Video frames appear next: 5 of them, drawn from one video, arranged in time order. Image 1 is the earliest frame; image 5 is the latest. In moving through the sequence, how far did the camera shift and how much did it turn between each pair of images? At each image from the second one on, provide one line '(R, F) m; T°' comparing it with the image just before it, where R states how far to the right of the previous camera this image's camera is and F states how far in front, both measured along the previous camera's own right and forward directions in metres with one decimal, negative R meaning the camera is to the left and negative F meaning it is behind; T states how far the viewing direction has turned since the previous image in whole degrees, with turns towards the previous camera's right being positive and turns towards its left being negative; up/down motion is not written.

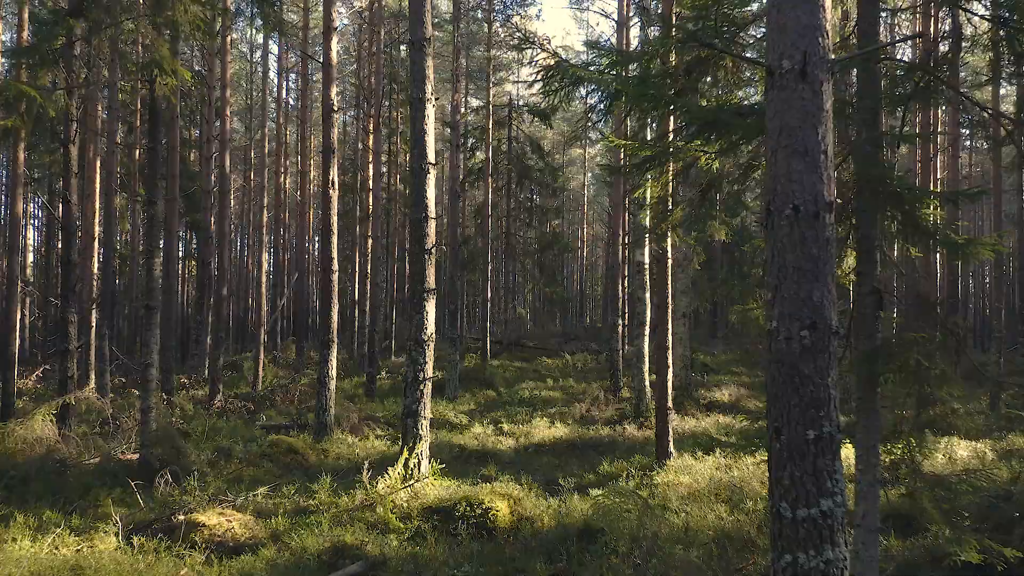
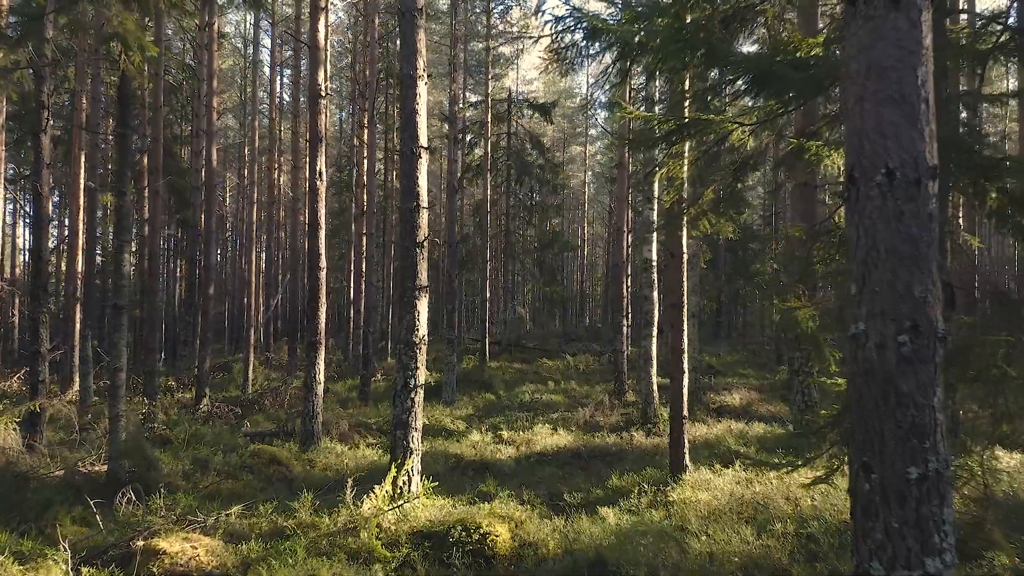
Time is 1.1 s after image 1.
(0.0, +0.7) m; 0°
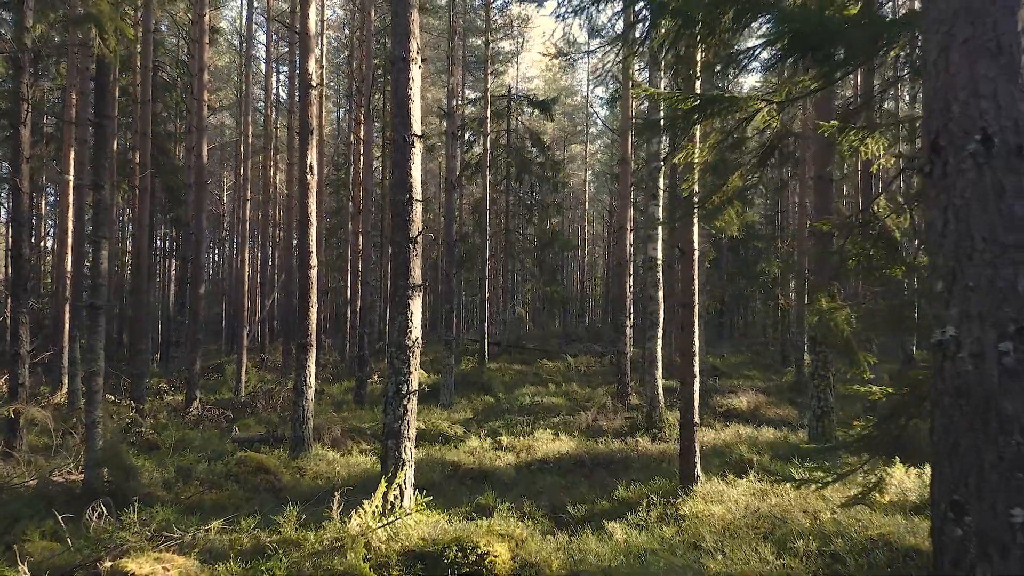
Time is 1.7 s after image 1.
(0.0, +0.4) m; 0°
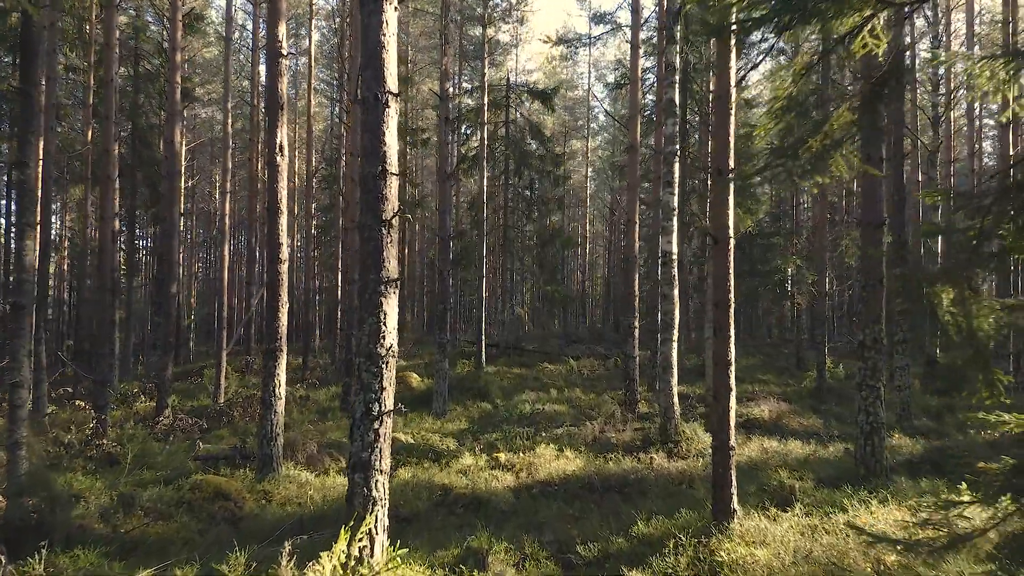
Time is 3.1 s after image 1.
(0.0, +1.1) m; 0°
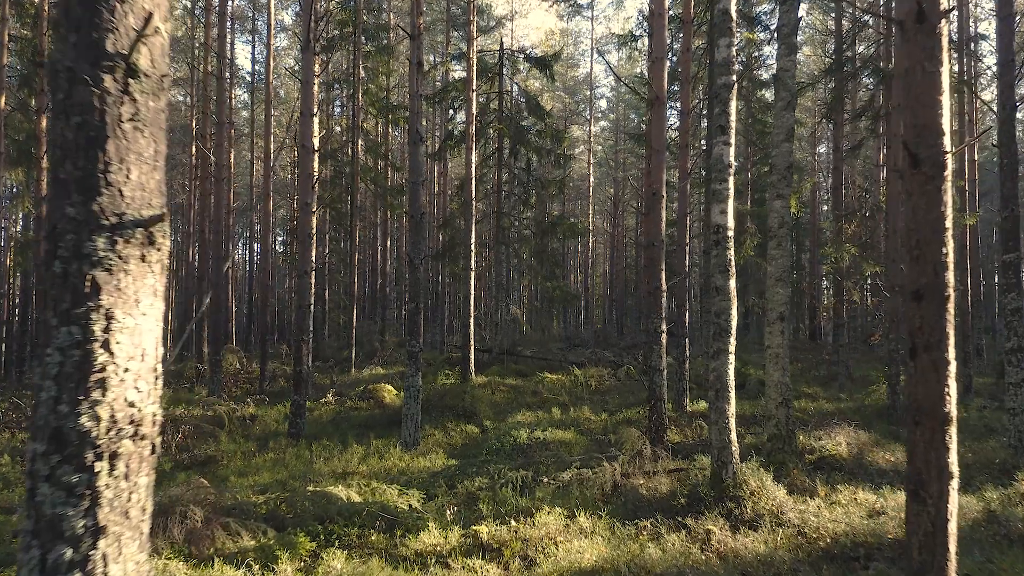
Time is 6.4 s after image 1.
(+0.1, +2.8) m; 0°
